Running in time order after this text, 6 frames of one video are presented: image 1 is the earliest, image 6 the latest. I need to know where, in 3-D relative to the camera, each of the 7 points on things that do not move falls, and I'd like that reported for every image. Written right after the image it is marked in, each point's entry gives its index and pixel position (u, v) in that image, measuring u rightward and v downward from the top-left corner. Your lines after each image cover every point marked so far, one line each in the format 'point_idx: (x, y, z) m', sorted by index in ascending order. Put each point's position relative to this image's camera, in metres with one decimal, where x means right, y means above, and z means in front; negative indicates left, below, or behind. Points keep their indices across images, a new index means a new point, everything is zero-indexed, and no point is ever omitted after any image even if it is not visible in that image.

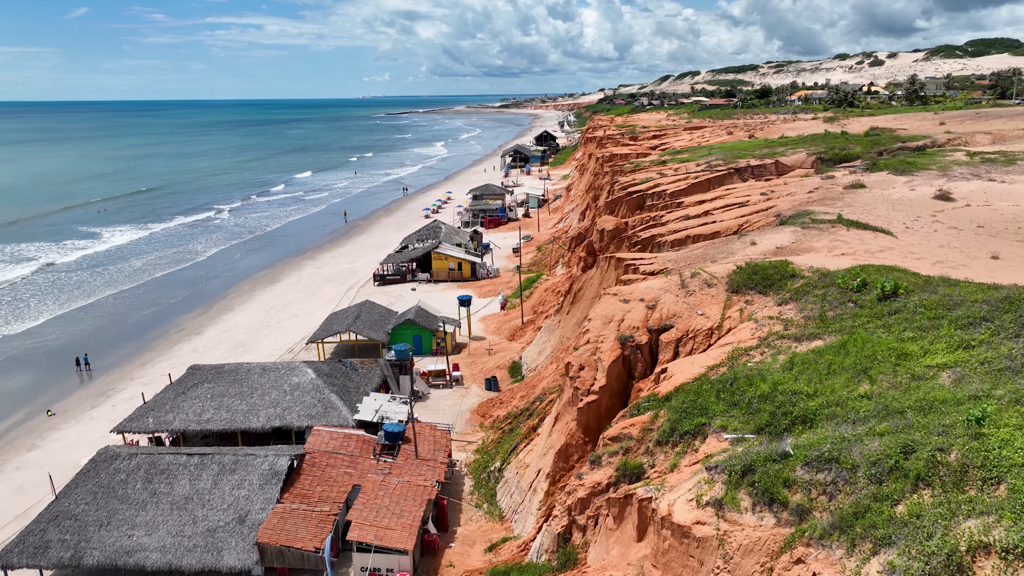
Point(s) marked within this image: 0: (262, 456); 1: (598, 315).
0: (-7.1, -4.8, +18.2) m
1: (+2.6, -0.8, +19.6) m
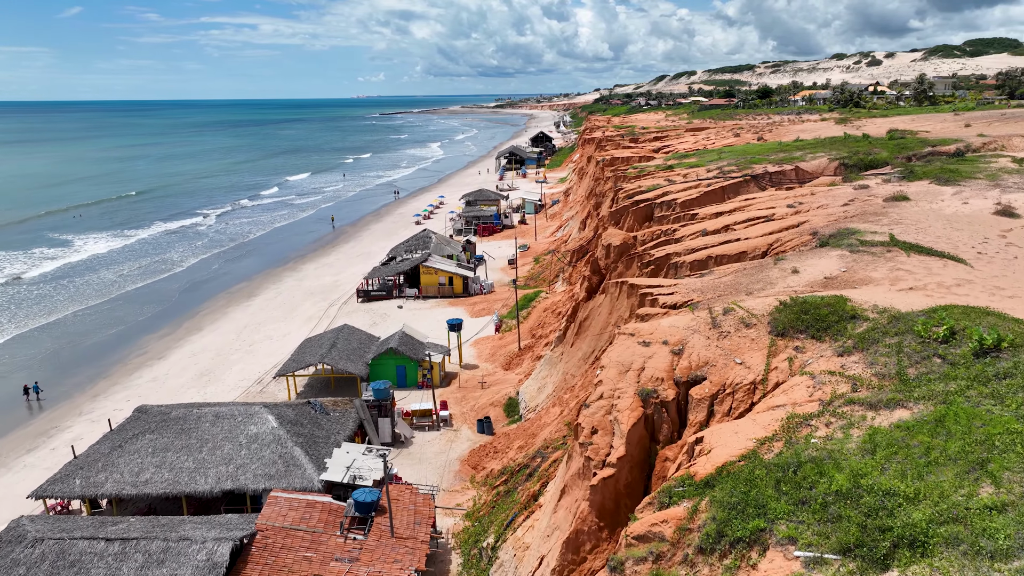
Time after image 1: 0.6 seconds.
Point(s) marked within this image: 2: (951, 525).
0: (-7.1, -5.8, +14.7) m
1: (+2.5, -1.8, +16.2) m
2: (+6.1, -3.3, +9.0) m
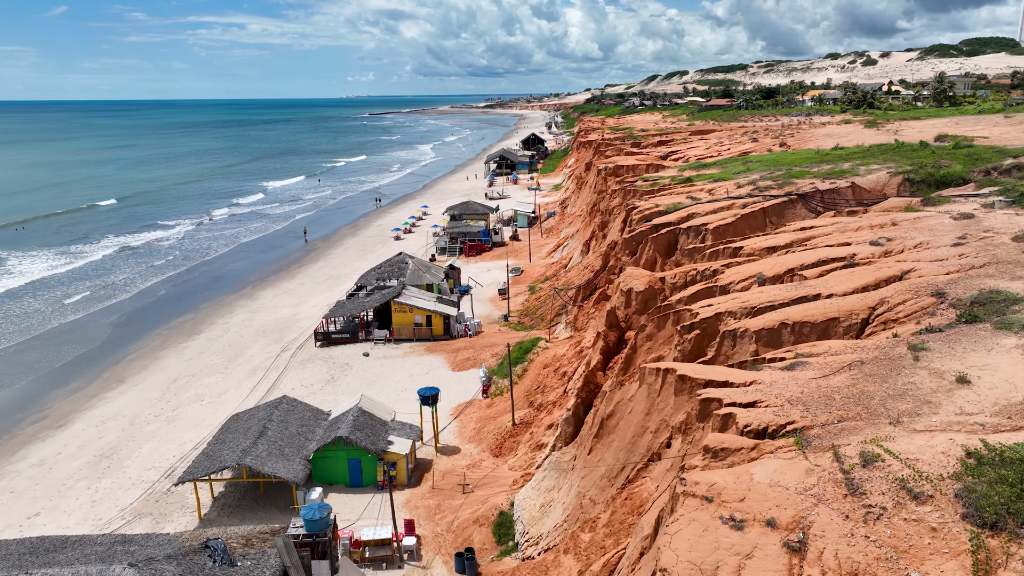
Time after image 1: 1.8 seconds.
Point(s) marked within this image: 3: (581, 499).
0: (-7.2, -7.9, +7.7) m
1: (+2.4, -3.9, +9.3) m
2: (+6.1, -5.3, +2.2) m
3: (+1.7, -5.1, +15.7) m
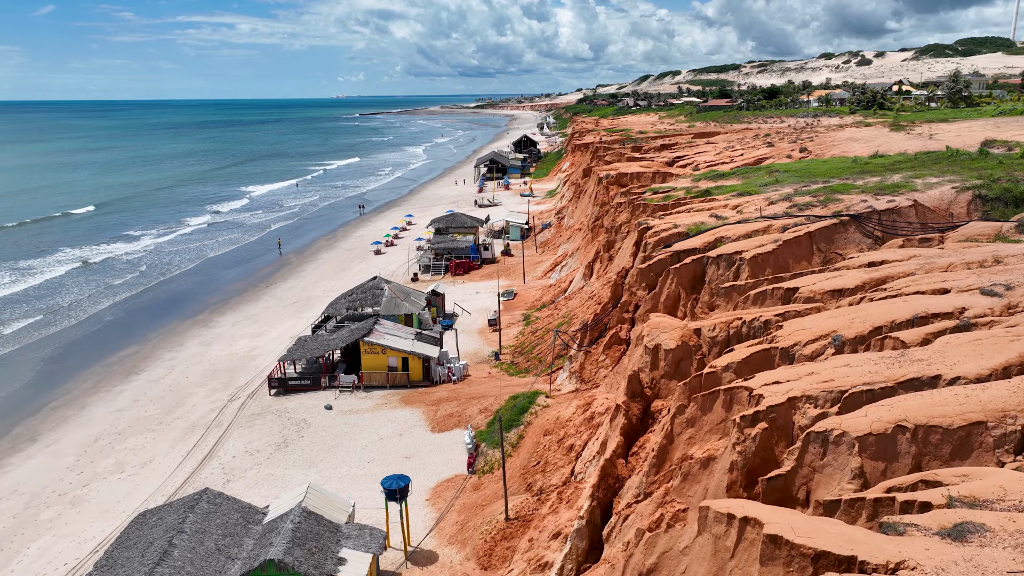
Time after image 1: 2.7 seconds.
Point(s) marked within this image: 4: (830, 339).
0: (-7.2, -9.4, +2.3) m
1: (+2.4, -5.4, +4.1) m
2: (+6.2, -6.9, -3.0) m
3: (+1.6, -6.6, +10.5) m
4: (+7.4, -1.2, +15.1) m
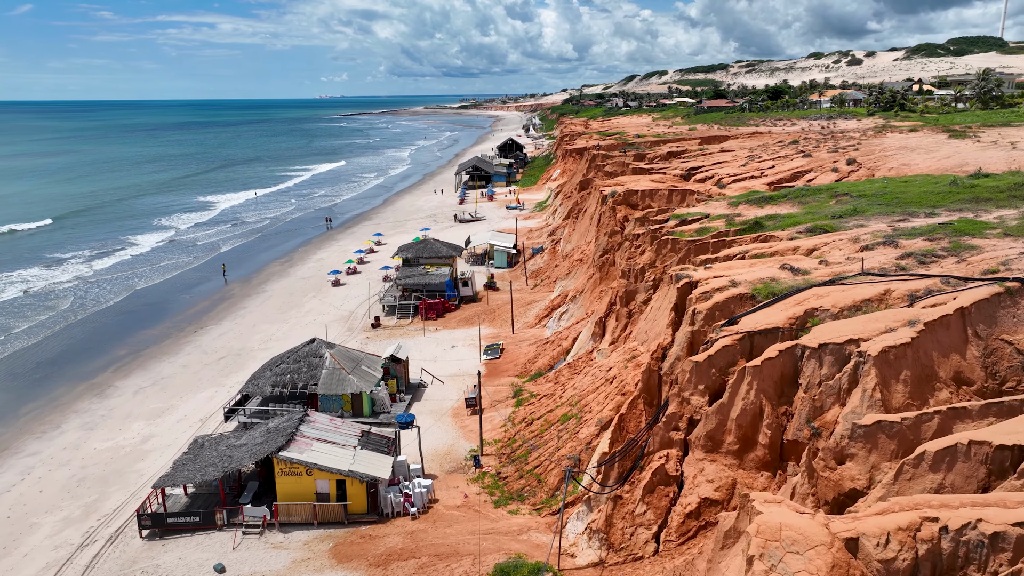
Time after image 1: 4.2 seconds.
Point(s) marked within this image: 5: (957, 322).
0: (-7.0, -12.1, -6.6) m
1: (+2.5, -8.0, -4.6) m
2: (+6.5, -9.4, -11.6) m
3: (+1.6, -9.2, +1.8) m
4: (+7.3, -3.7, +6.5) m
5: (+10.3, -0.8, +14.7) m
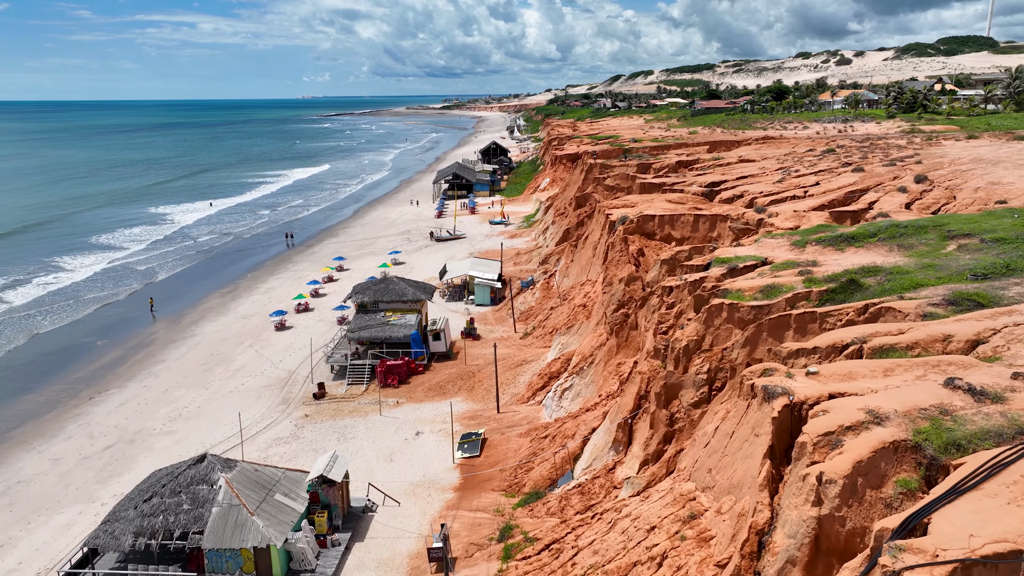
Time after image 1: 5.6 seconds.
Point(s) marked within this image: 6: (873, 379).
0: (-6.6, -14.5, -14.9) m
1: (+2.9, -10.4, -12.7) m
2: (+7.0, -11.8, -19.6) m
3: (+1.8, -11.6, -6.3) m
4: (+7.3, -6.1, -1.5) m
5: (+10.1, -3.2, +6.8) m
6: (+7.0, -1.8, +12.3) m
